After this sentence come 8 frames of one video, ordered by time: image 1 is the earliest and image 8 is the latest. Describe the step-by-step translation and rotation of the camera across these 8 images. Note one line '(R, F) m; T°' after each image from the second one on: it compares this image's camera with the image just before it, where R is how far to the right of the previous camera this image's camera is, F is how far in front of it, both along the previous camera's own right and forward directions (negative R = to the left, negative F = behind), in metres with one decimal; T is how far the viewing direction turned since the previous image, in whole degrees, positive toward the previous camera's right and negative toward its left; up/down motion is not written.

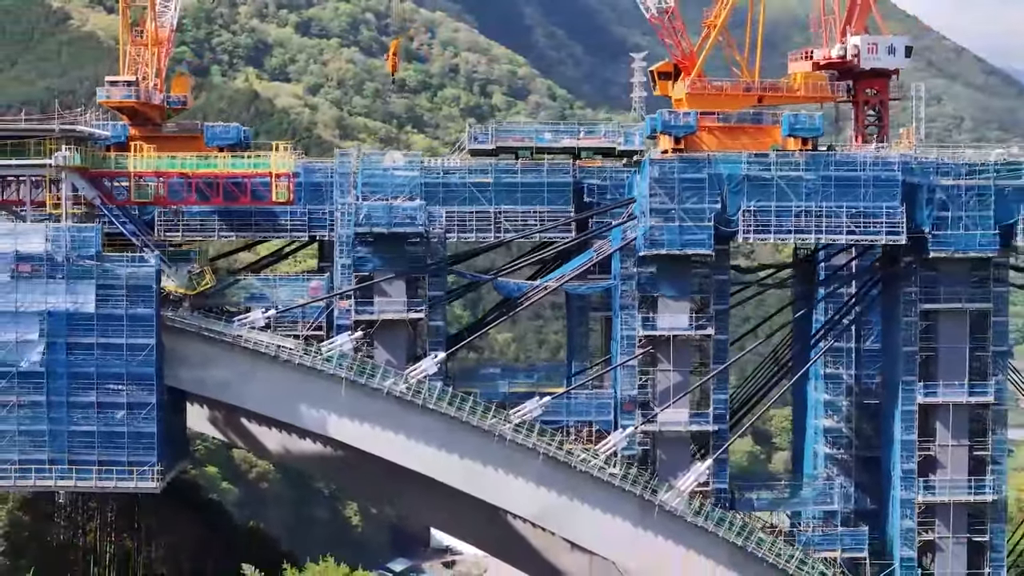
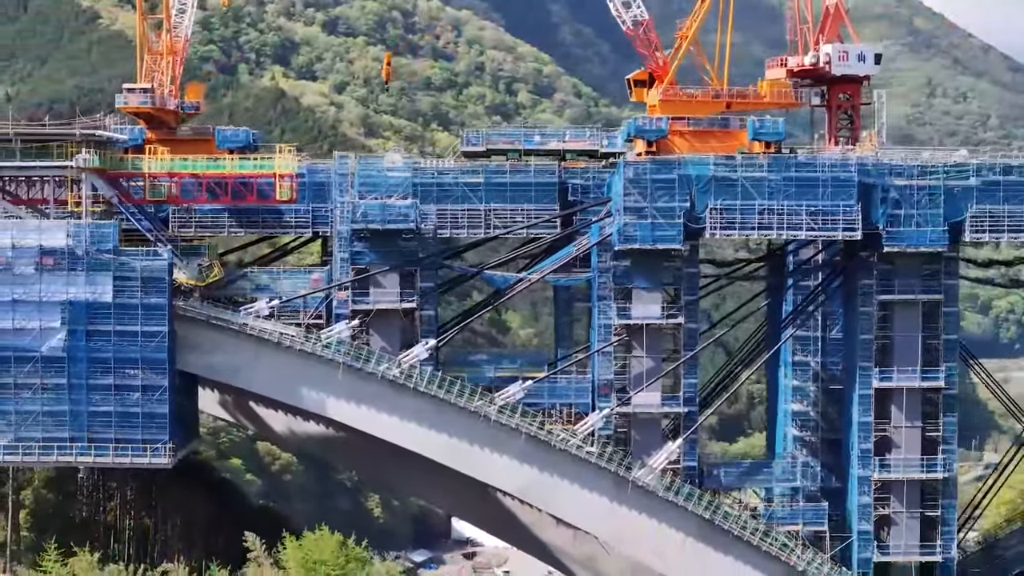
(+0.9, -3.0) m; -1°
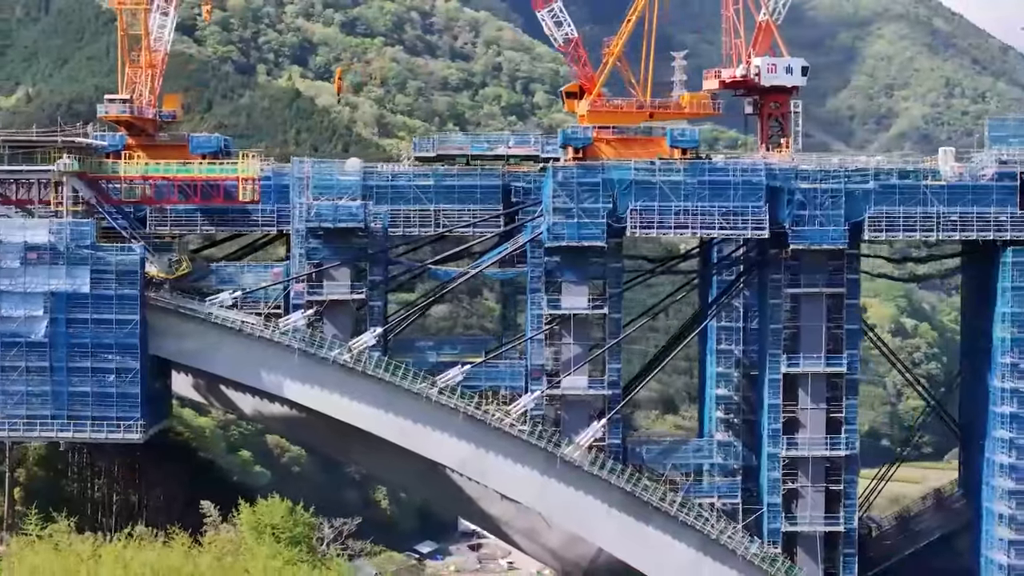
(+2.0, -4.1) m; -1°
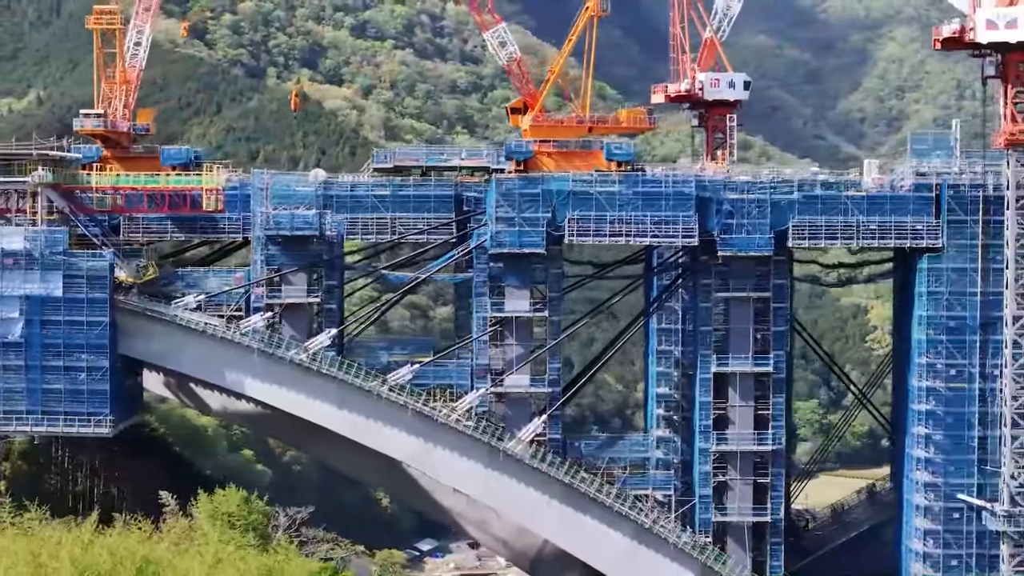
(+1.7, -2.9) m; 0°
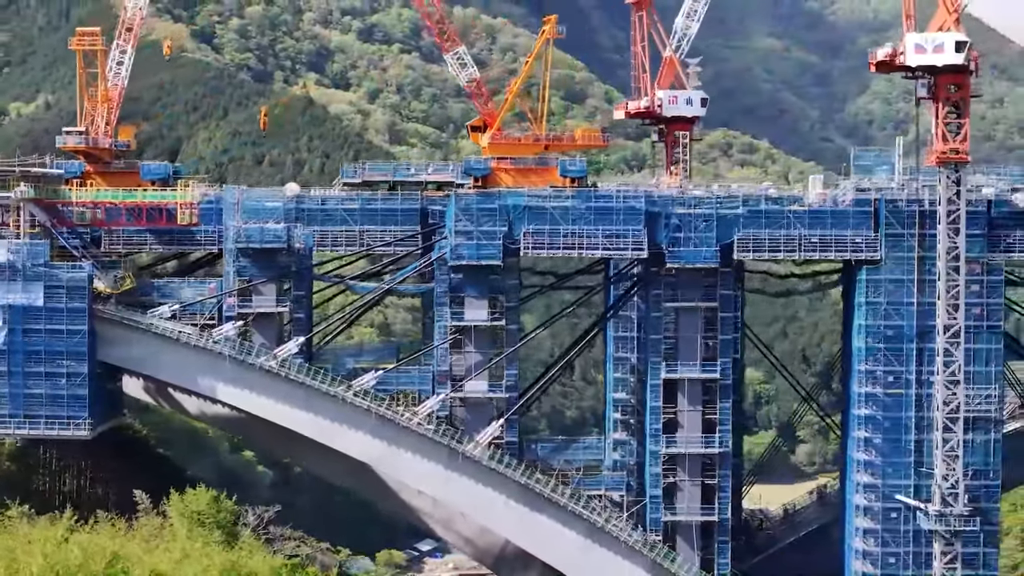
(+1.4, -2.4) m; 0°
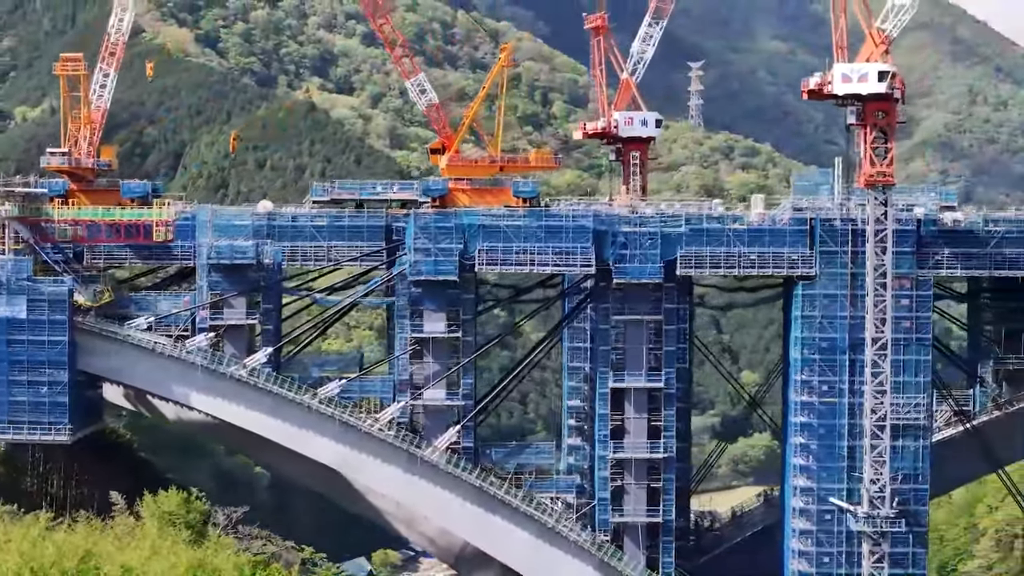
(+1.5, -3.0) m; 0°
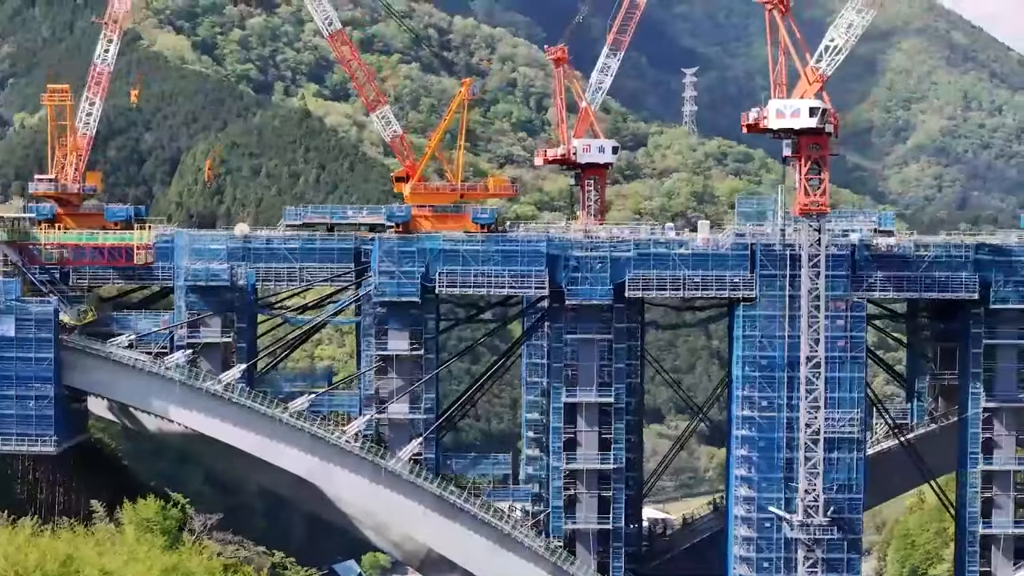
(+1.2, -3.4) m; 0°
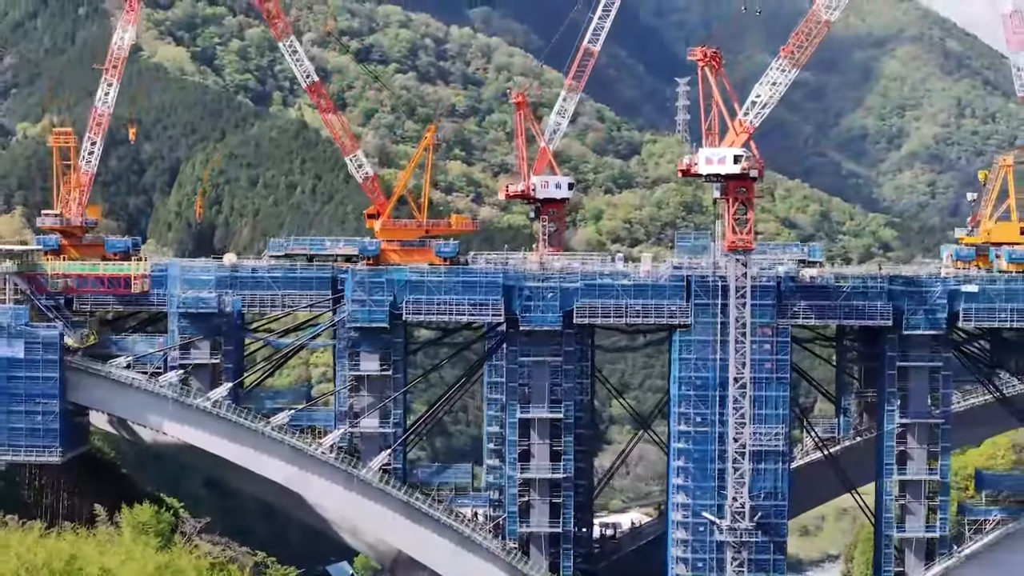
(+1.3, -6.2) m; 0°
